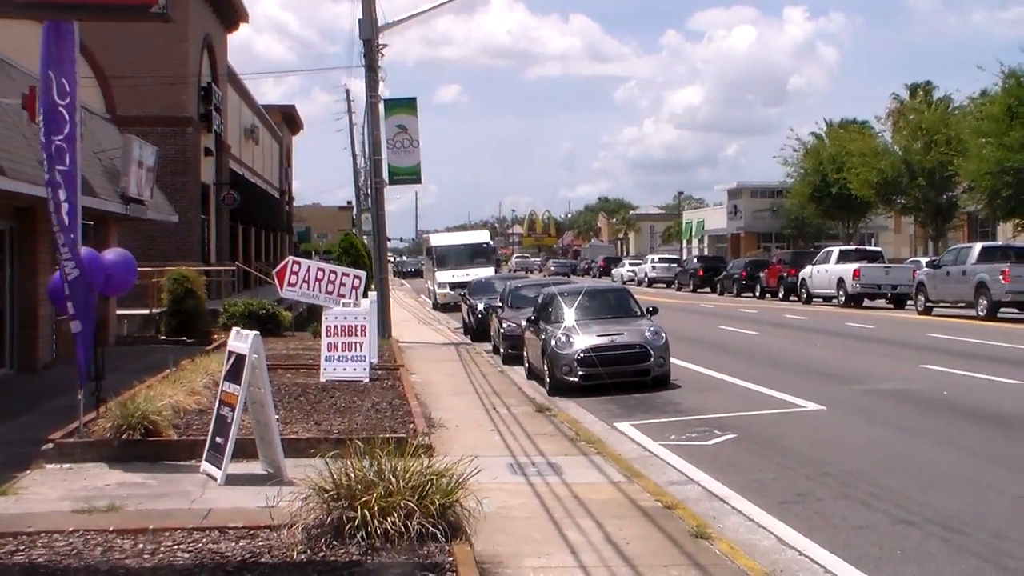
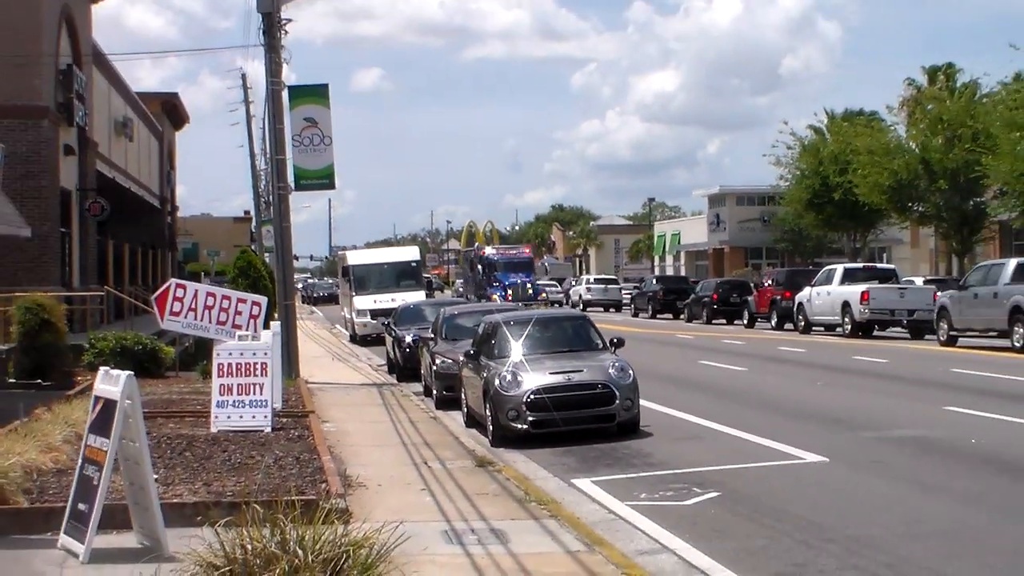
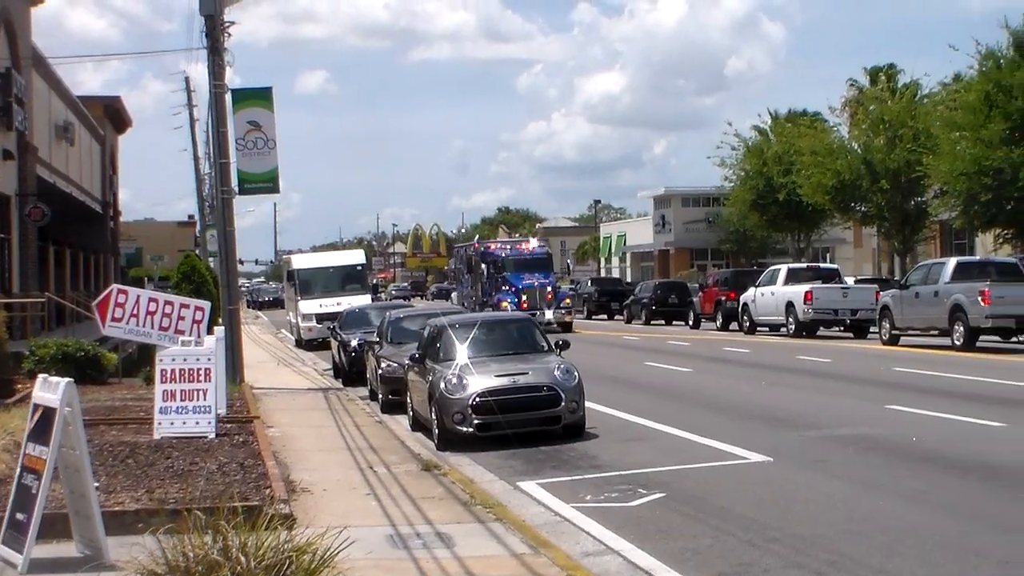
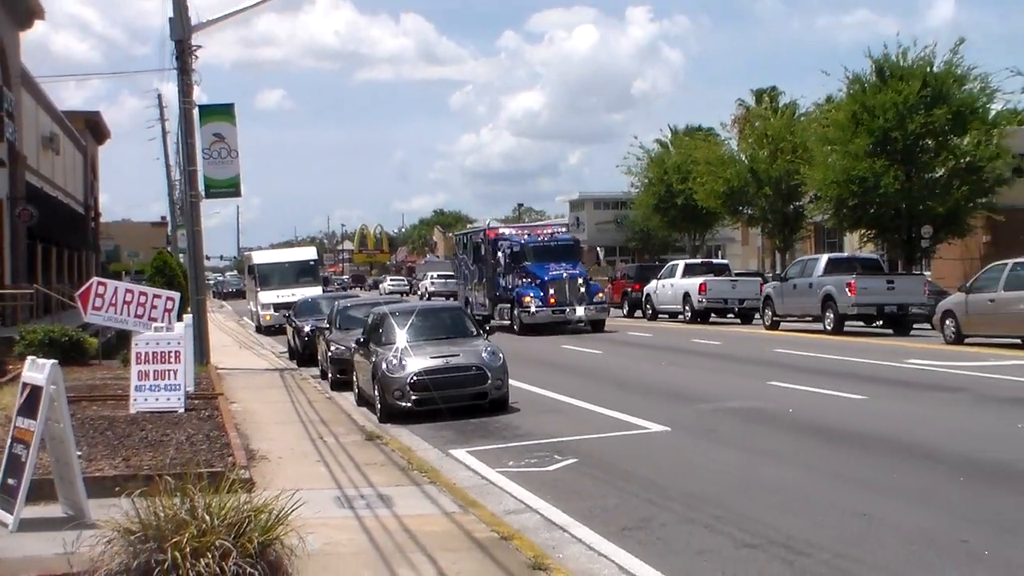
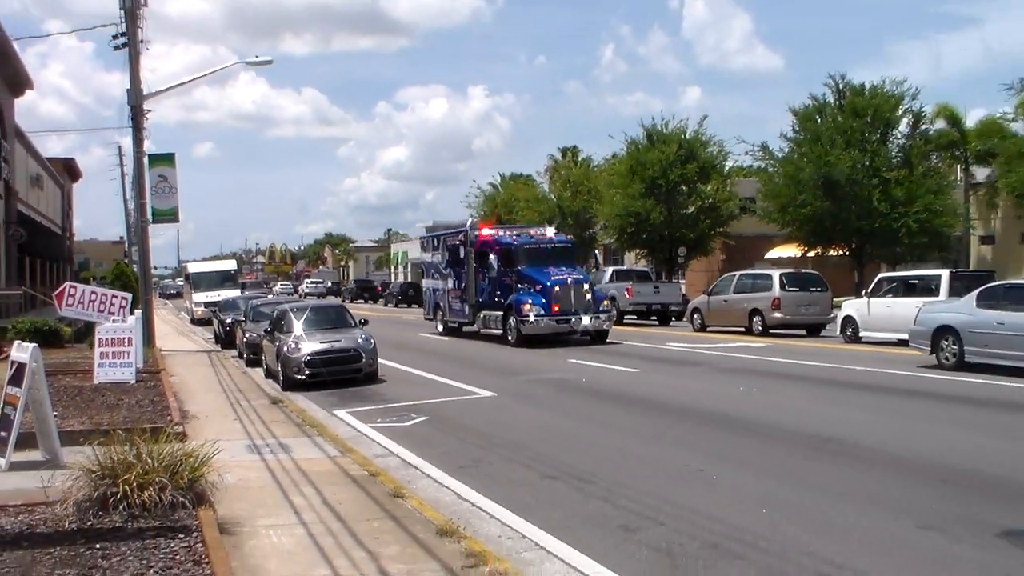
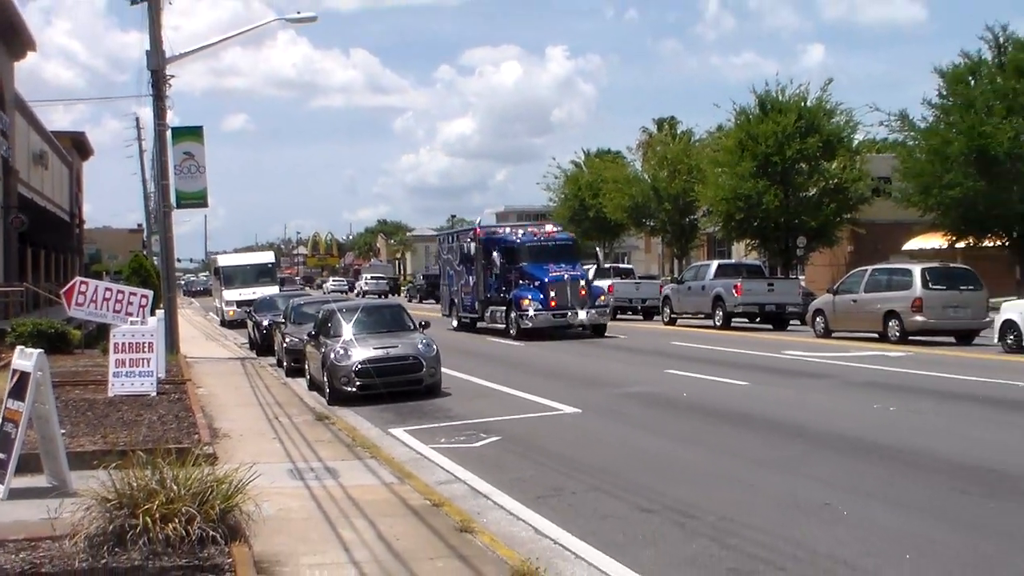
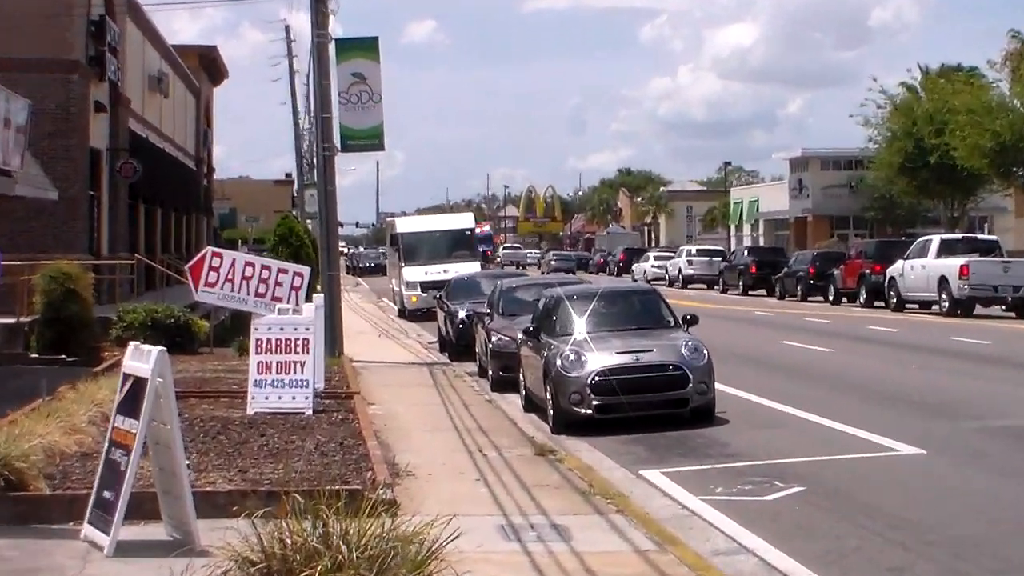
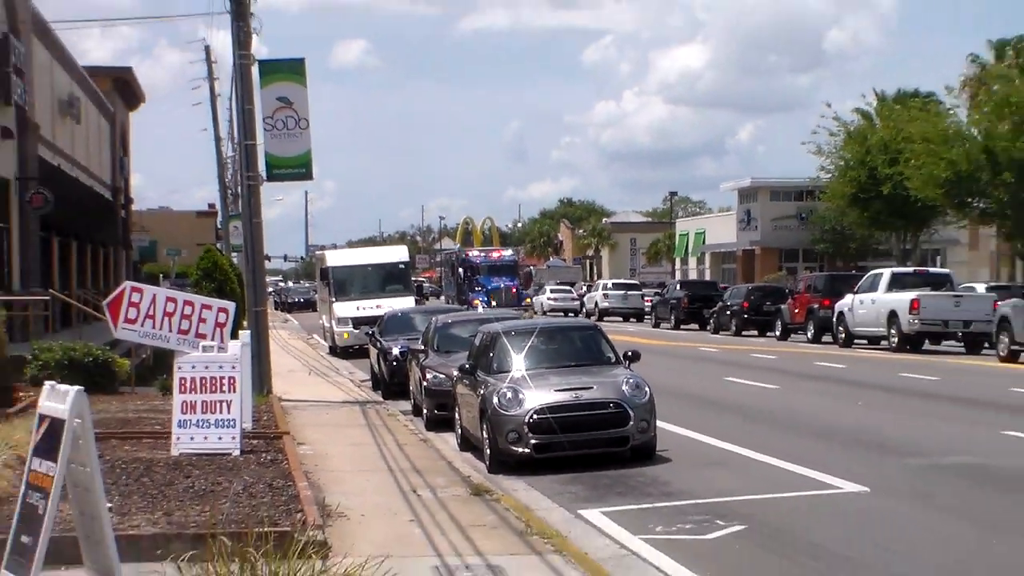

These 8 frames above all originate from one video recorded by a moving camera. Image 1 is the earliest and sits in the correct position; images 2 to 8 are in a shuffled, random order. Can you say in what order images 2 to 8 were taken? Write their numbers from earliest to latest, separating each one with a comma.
7, 8, 2, 3, 4, 6, 5
